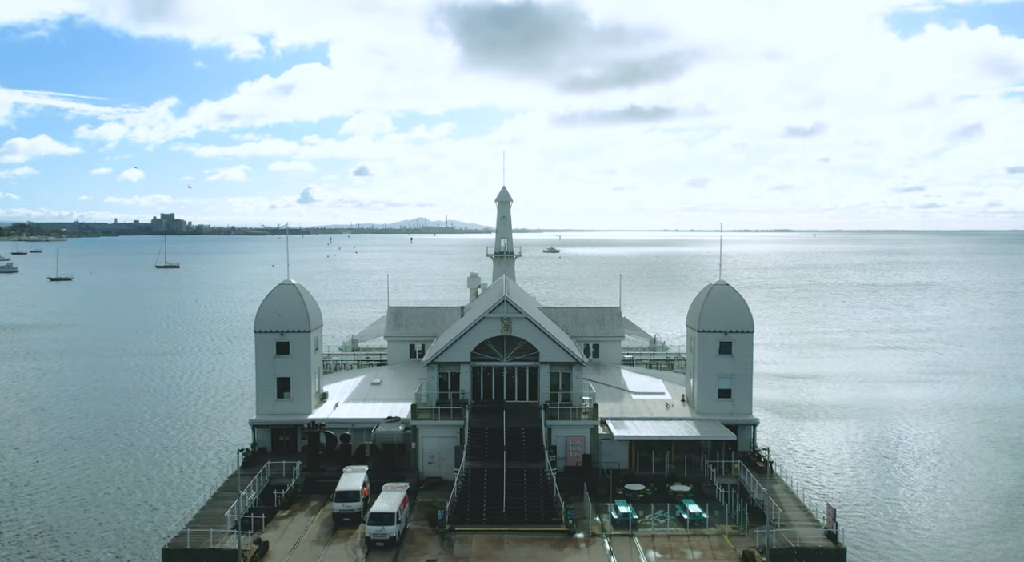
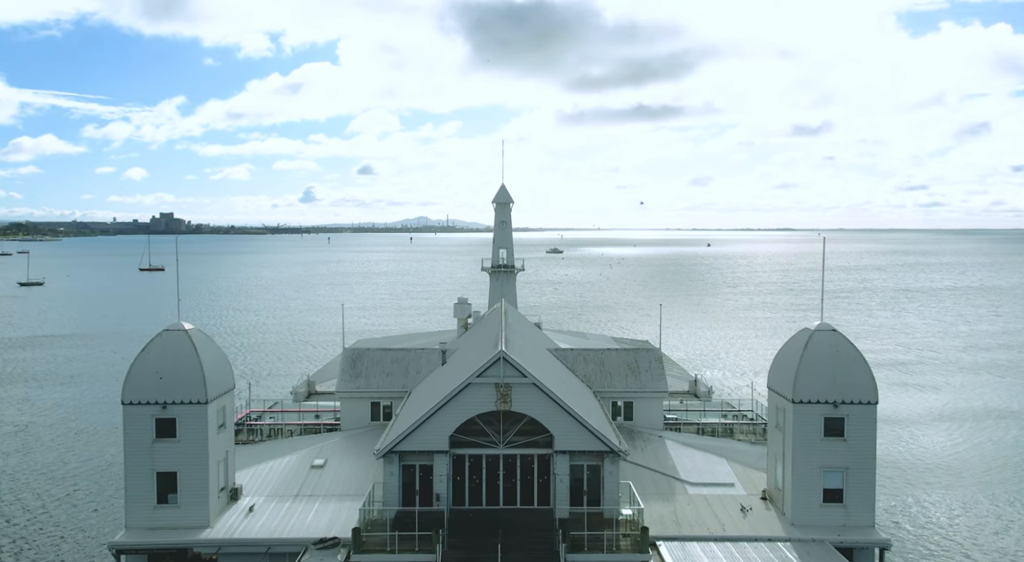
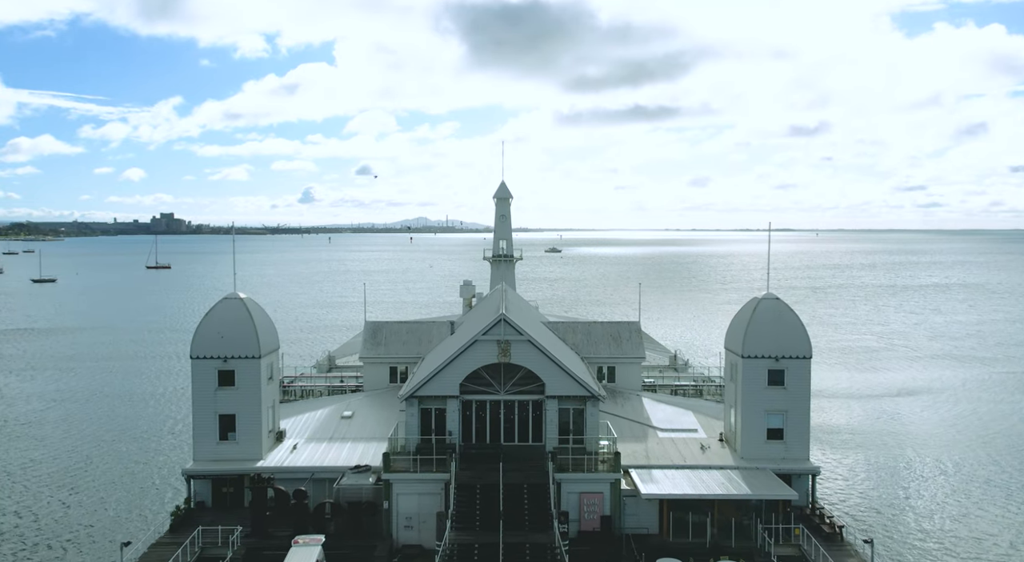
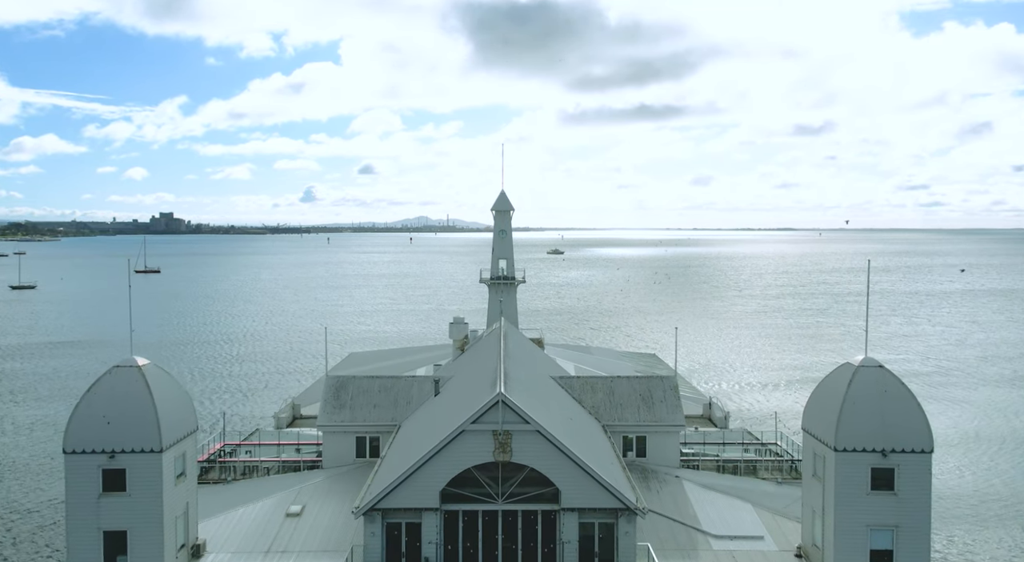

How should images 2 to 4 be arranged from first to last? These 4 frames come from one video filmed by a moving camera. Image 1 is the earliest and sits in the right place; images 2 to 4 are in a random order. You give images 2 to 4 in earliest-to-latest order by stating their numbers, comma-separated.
3, 2, 4
